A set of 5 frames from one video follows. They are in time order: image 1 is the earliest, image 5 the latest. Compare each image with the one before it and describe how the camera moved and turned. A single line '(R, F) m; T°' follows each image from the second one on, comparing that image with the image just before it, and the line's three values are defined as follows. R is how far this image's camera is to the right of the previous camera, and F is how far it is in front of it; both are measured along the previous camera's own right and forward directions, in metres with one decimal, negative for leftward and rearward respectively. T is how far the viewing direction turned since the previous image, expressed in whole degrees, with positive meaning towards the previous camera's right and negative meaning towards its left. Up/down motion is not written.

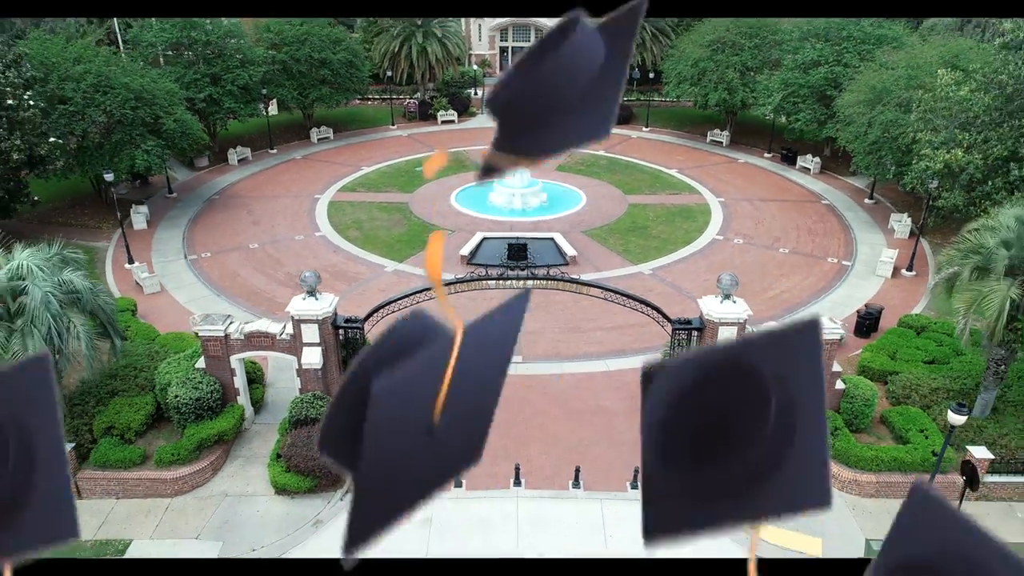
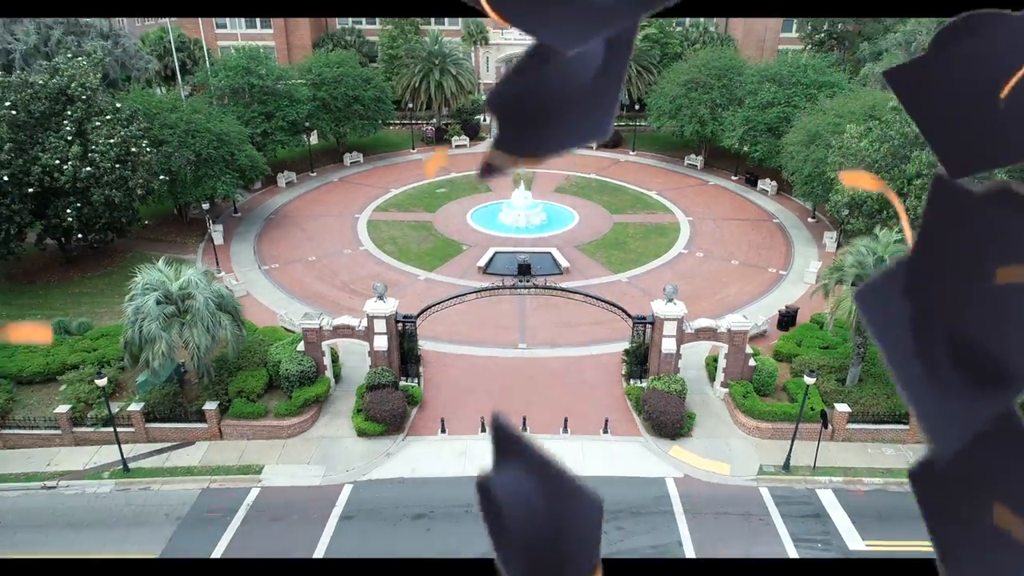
(-0.1, -3.0) m; 0°
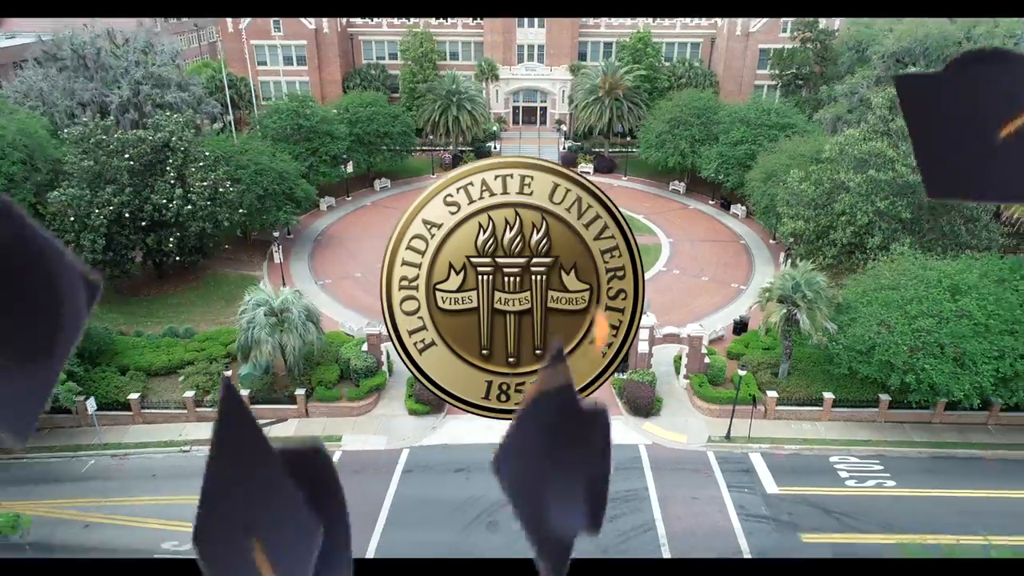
(-0.2, -3.3) m; 0°
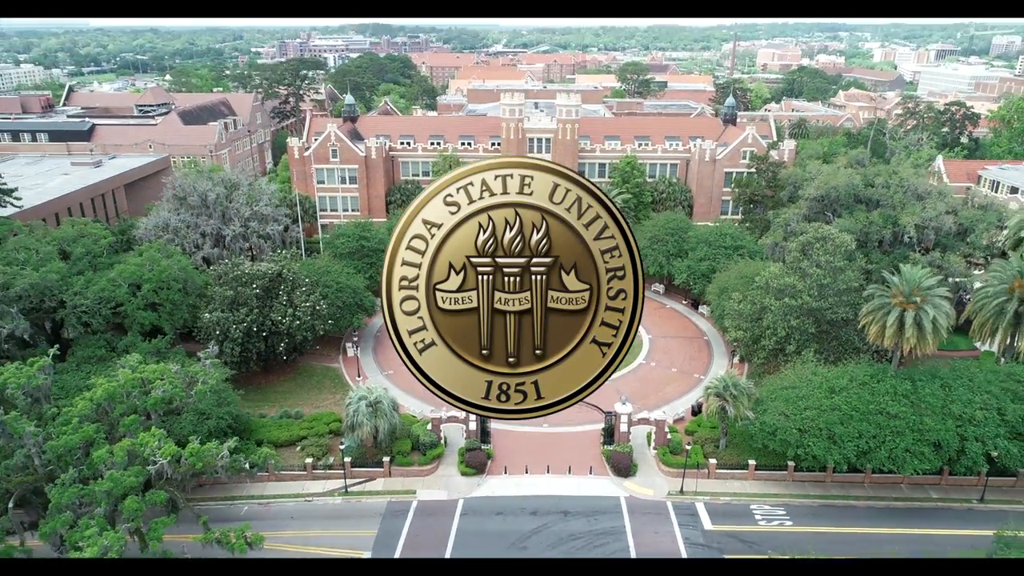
(-0.5, -6.1) m; 0°
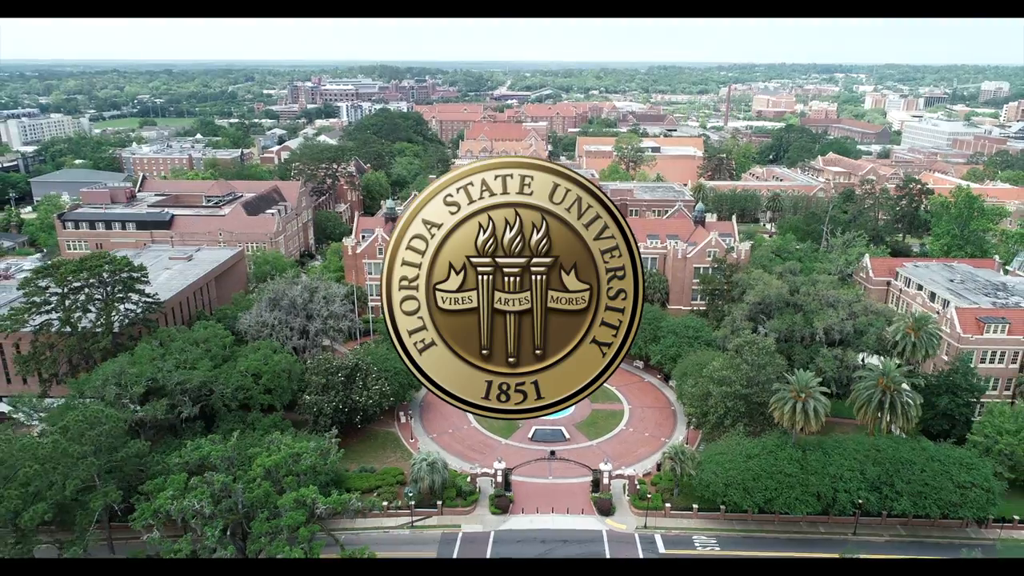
(-0.5, -8.4) m; 0°
